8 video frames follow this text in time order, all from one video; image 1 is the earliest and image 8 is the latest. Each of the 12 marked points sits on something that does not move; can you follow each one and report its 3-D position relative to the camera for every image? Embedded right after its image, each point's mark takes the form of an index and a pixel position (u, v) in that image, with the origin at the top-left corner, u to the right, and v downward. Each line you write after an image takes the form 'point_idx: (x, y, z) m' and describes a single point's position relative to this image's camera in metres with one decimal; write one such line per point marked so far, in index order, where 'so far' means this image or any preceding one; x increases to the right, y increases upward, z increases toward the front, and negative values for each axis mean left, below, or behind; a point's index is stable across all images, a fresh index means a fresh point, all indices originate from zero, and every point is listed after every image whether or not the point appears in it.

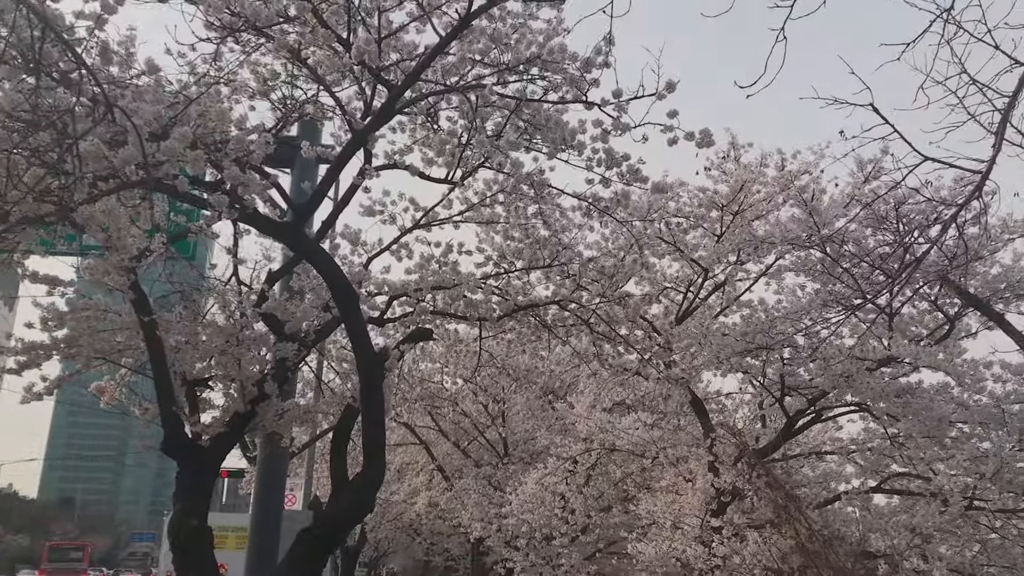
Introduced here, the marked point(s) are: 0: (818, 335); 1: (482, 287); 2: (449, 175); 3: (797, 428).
0: (+3.4, -0.5, +9.9) m
1: (-0.3, 0.0, +8.4) m
2: (-0.5, +0.9, +7.4) m
3: (+3.3, -1.6, +10.2) m
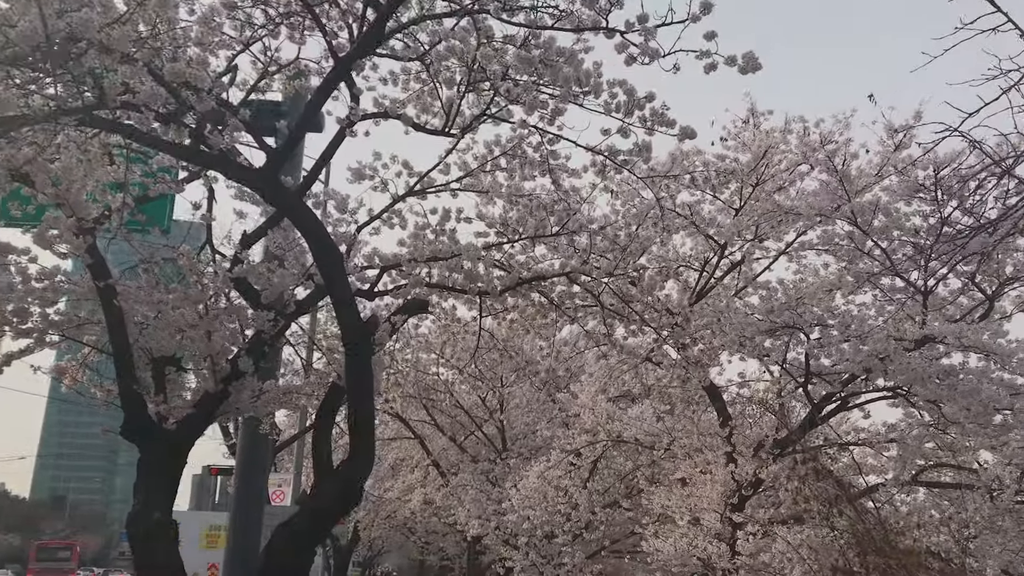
0: (+3.5, -0.3, +9.2) m
1: (-0.2, +0.3, +7.6) m
2: (-0.5, +1.2, +6.6) m
3: (+3.3, -1.4, +9.4) m
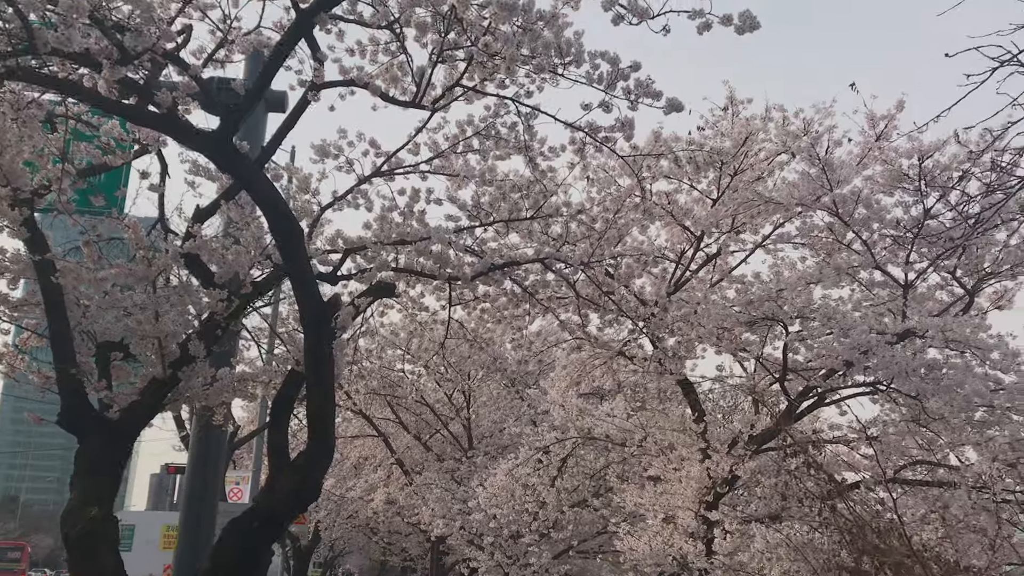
0: (+3.2, -0.2, +8.9) m
1: (-0.5, +0.4, +7.2) m
2: (-0.7, +1.3, +6.2) m
3: (+3.0, -1.3, +9.1) m
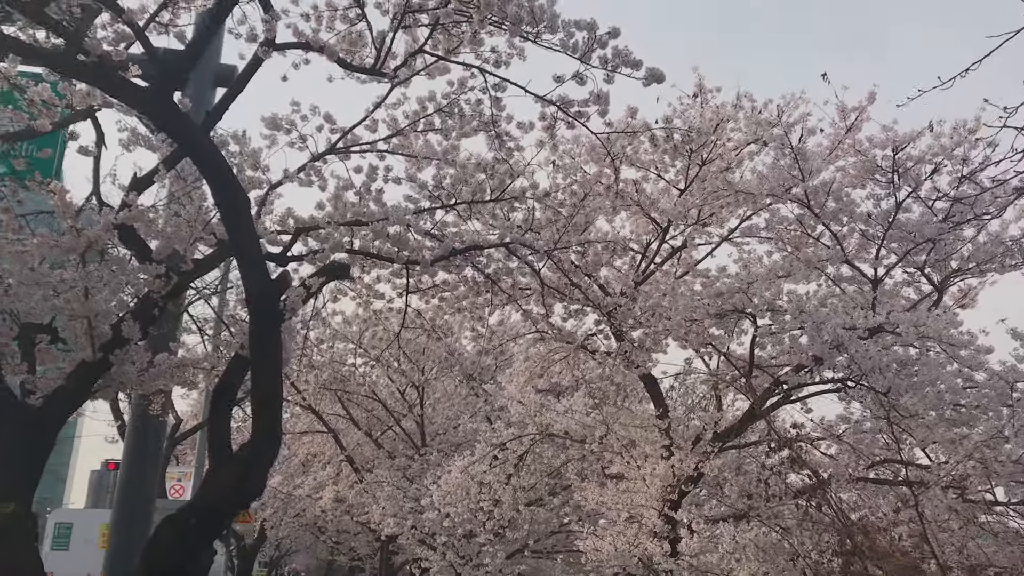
0: (+2.8, -0.1, +8.7) m
1: (-0.8, +0.5, +6.8) m
2: (-0.9, +1.4, +5.8) m
3: (+2.6, -1.2, +8.9) m
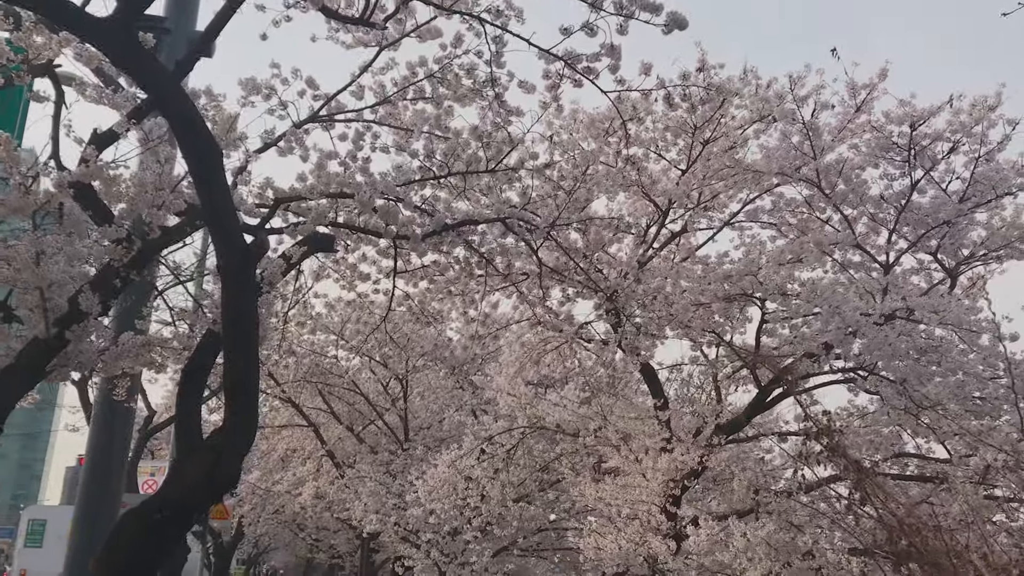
0: (+2.7, 0.0, +8.3) m
1: (-0.8, +0.7, +6.3) m
2: (-0.9, +1.6, +5.3) m
3: (+2.5, -1.1, +8.5) m
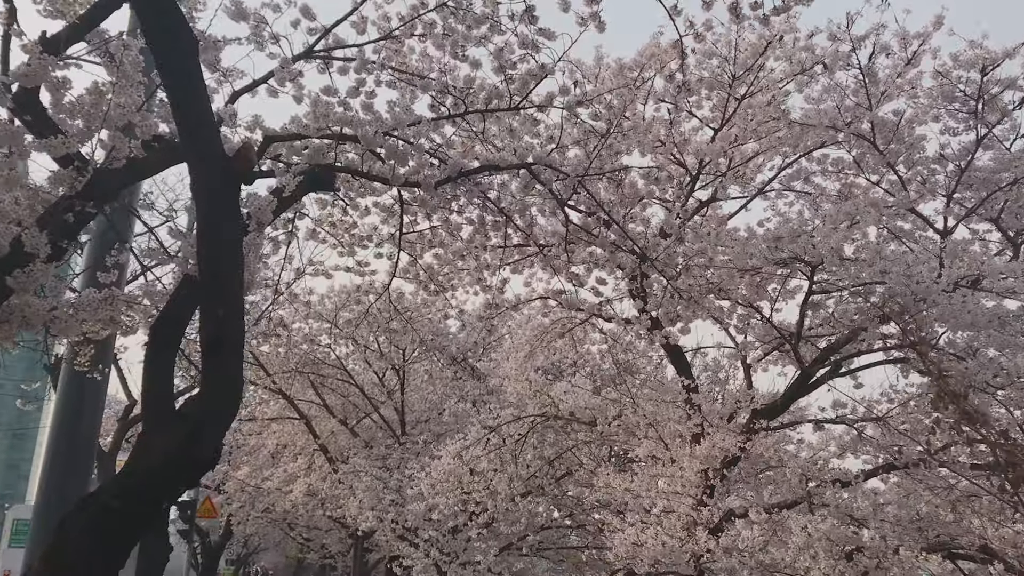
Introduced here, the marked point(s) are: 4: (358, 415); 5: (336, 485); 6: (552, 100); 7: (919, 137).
0: (+2.8, +0.3, +7.5) m
1: (-0.6, +0.9, +5.4) m
2: (-0.7, +1.9, +4.4) m
3: (+2.6, -0.8, +7.7) m
4: (-3.1, -2.5, +17.7) m
5: (-3.3, -3.7, +16.8) m
6: (+0.3, +1.2, +5.8) m
7: (+3.3, +1.2, +7.2) m
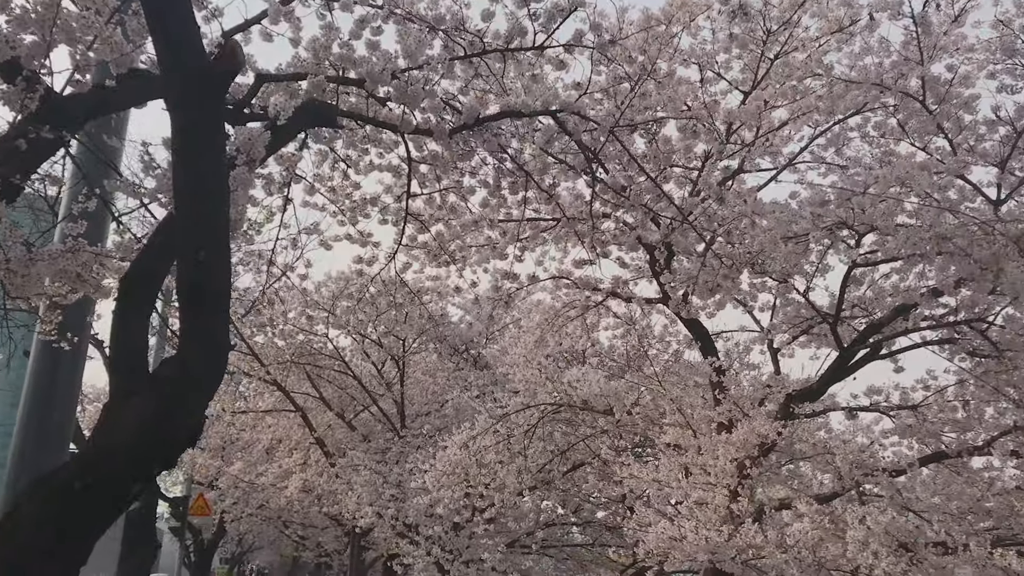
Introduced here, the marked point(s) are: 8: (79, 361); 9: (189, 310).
0: (+3.0, +0.5, +6.9) m
1: (-0.5, +1.1, +4.8) m
2: (-0.6, +2.1, +3.8) m
3: (+2.7, -0.6, +7.1) m
4: (-3.0, -2.3, +17.0) m
5: (-3.3, -3.5, +16.2) m
6: (+0.4, +1.4, +5.2) m
7: (+3.4, +1.4, +6.6) m
8: (-2.4, -0.4, +4.7) m
9: (-1.2, -0.1, +3.2) m
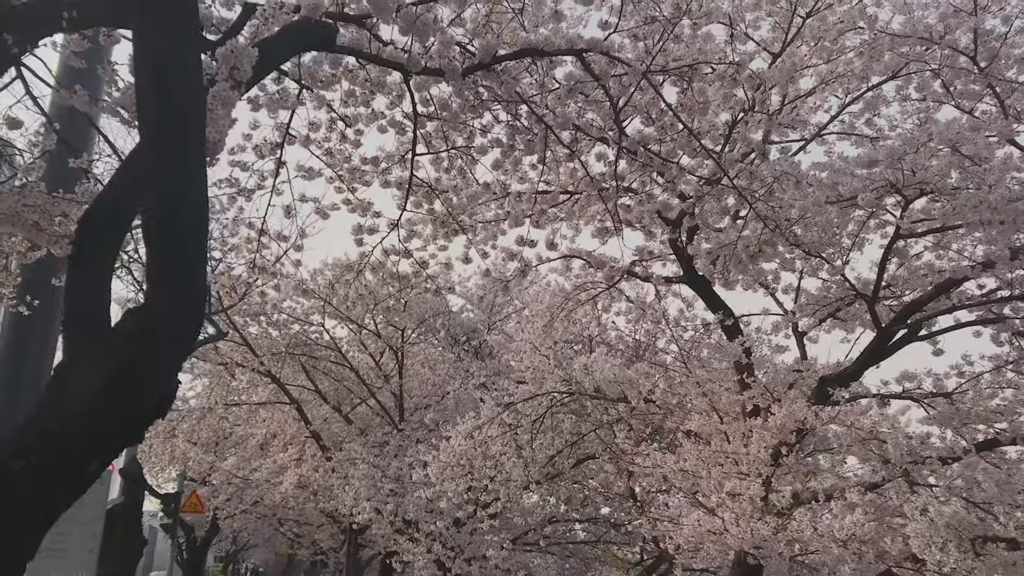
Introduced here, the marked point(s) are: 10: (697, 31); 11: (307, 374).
0: (+3.1, +0.6, +6.4) m
1: (-0.4, +1.3, +4.3) m
2: (-0.4, +2.3, +3.3) m
3: (+2.8, -0.4, +6.6) m
4: (-3.0, -2.1, +16.5) m
5: (-3.2, -3.3, +15.7) m
6: (+0.5, +1.6, +4.7) m
7: (+3.5, +1.6, +6.1) m
8: (-2.3, -0.3, +4.1) m
9: (-1.1, +0.1, +2.6) m
10: (+1.2, +1.6, +5.6) m
11: (-3.7, -1.5, +15.7) m
